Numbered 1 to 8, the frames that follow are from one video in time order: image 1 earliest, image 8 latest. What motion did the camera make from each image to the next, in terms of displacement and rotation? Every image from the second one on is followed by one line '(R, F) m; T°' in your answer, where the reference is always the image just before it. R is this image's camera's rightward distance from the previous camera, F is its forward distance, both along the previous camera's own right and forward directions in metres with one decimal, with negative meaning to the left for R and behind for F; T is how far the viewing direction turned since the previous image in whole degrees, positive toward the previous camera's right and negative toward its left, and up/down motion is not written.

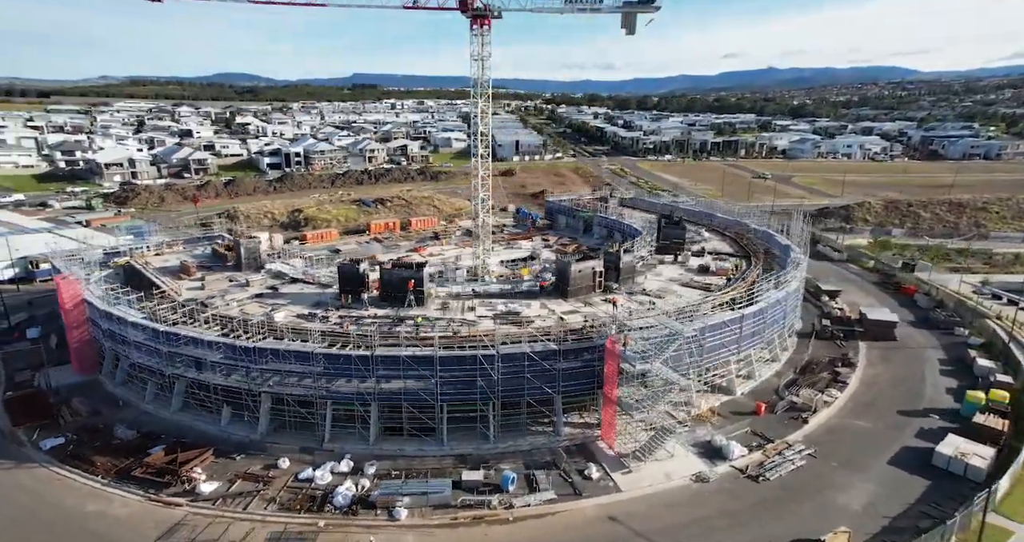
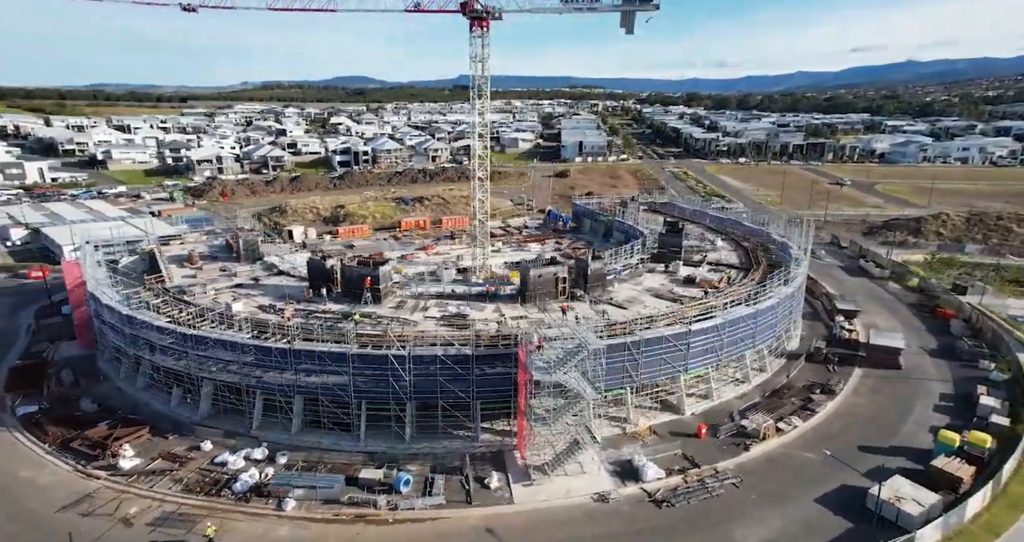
(+6.7, +0.8) m; -8°
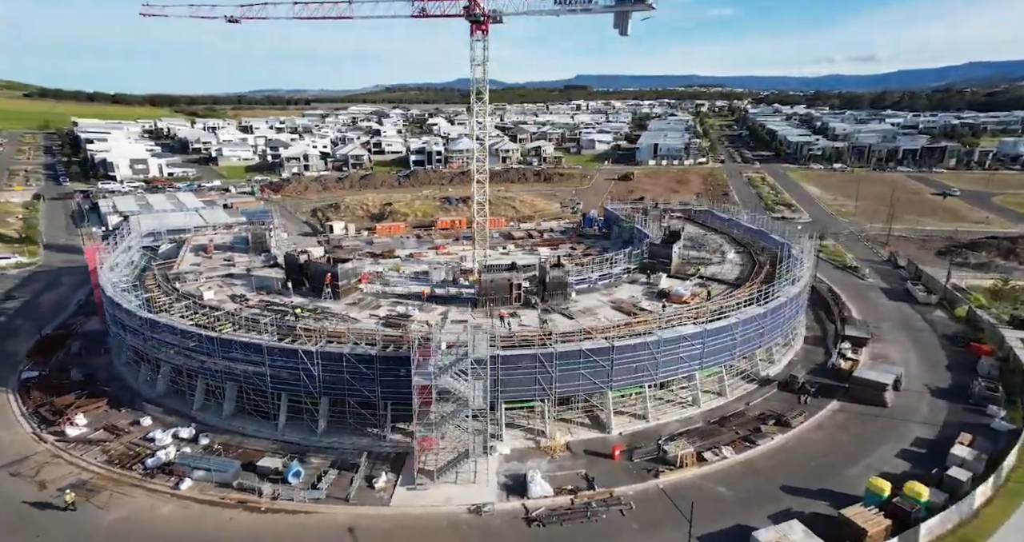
(+7.6, +0.8) m; -9°
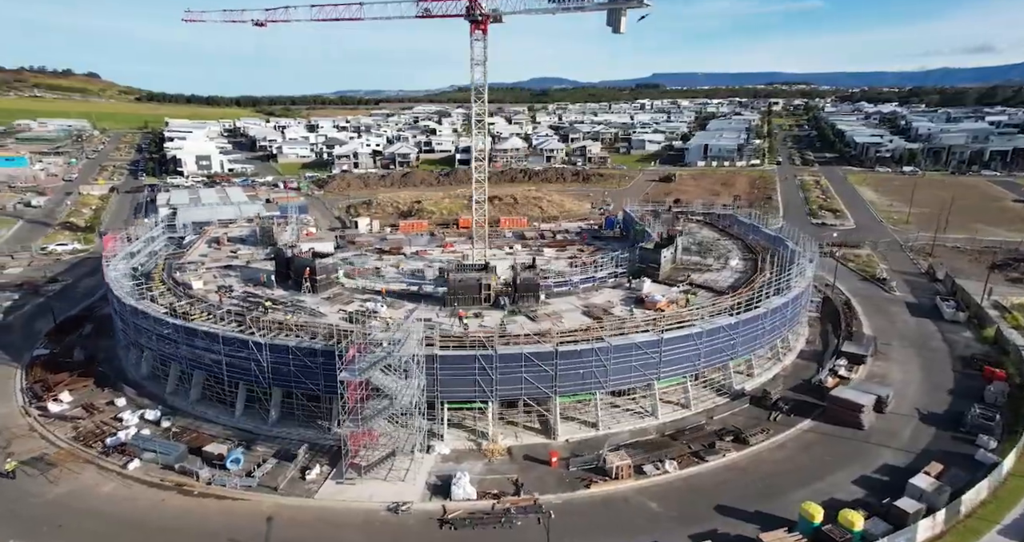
(+4.9, +0.4) m; -6°
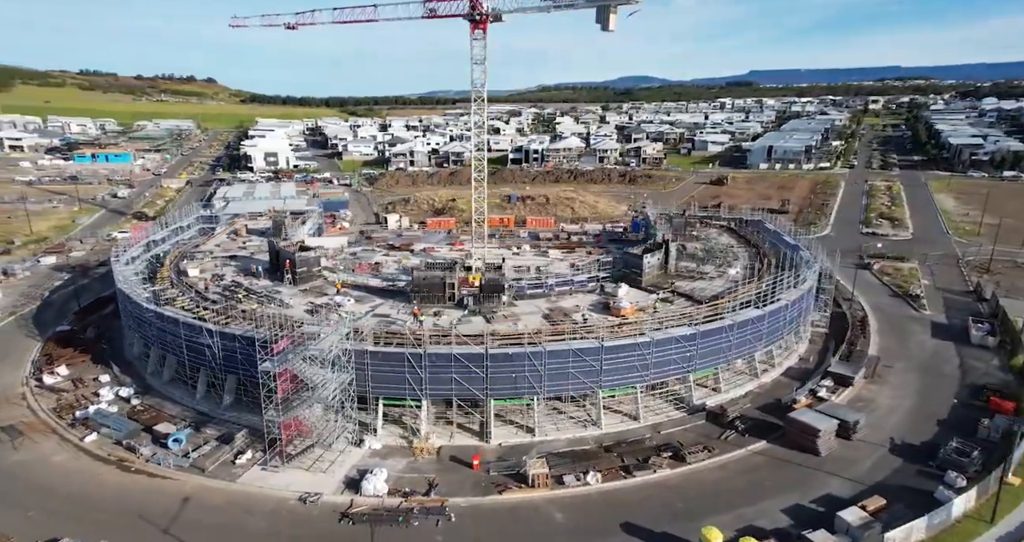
(+5.7, +0.6) m; -7°
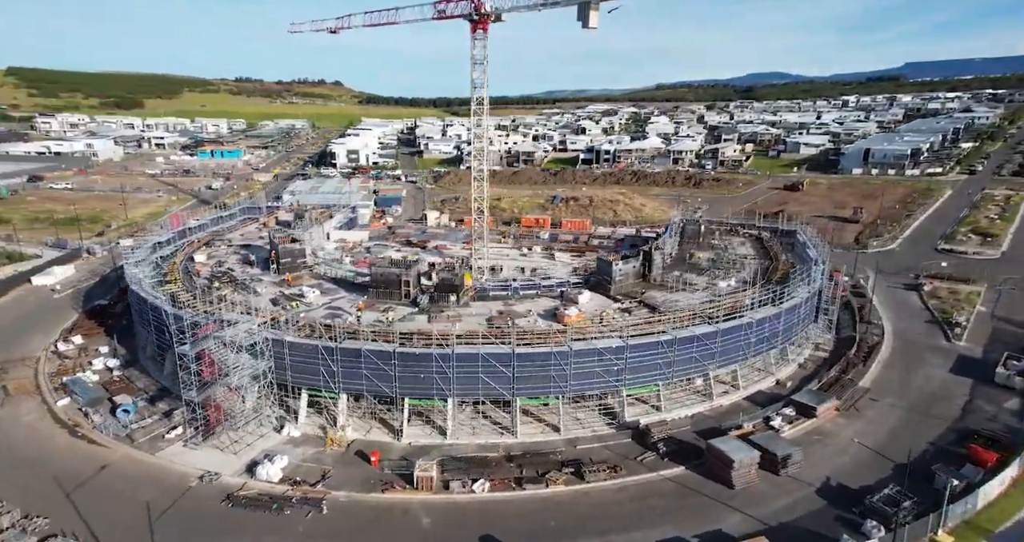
(+7.6, +0.9) m; -9°
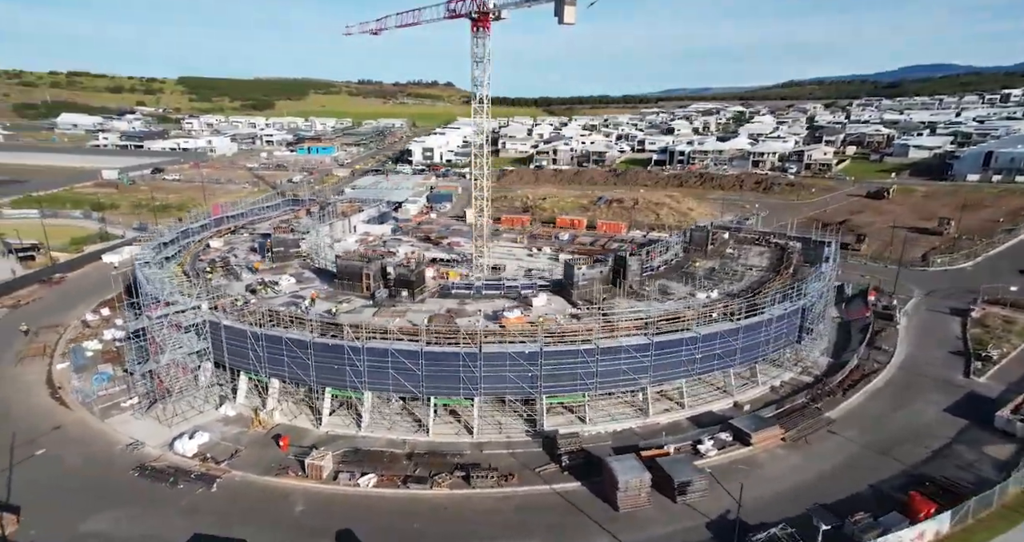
(+7.6, +1.0) m; -9°
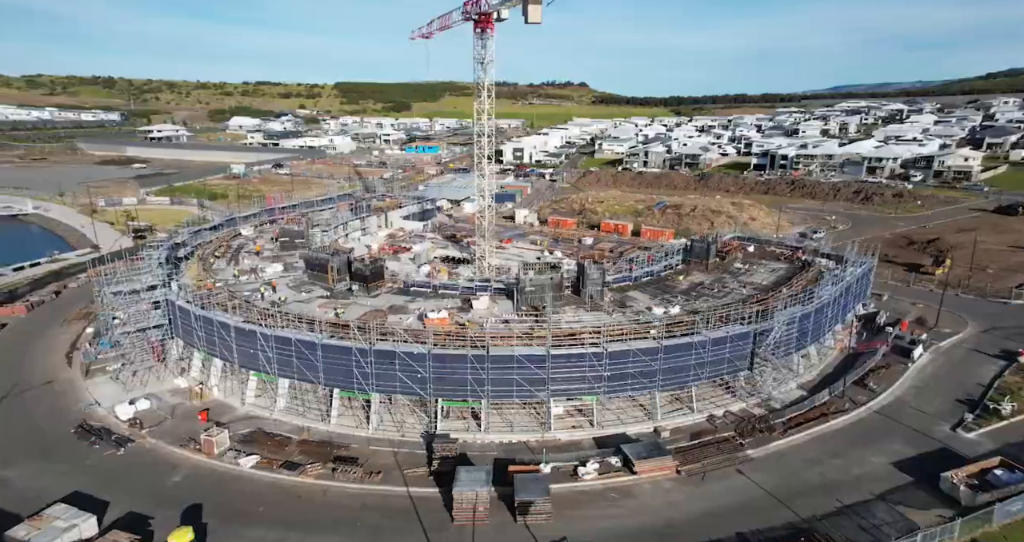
(+9.4, +1.1) m; -11°
